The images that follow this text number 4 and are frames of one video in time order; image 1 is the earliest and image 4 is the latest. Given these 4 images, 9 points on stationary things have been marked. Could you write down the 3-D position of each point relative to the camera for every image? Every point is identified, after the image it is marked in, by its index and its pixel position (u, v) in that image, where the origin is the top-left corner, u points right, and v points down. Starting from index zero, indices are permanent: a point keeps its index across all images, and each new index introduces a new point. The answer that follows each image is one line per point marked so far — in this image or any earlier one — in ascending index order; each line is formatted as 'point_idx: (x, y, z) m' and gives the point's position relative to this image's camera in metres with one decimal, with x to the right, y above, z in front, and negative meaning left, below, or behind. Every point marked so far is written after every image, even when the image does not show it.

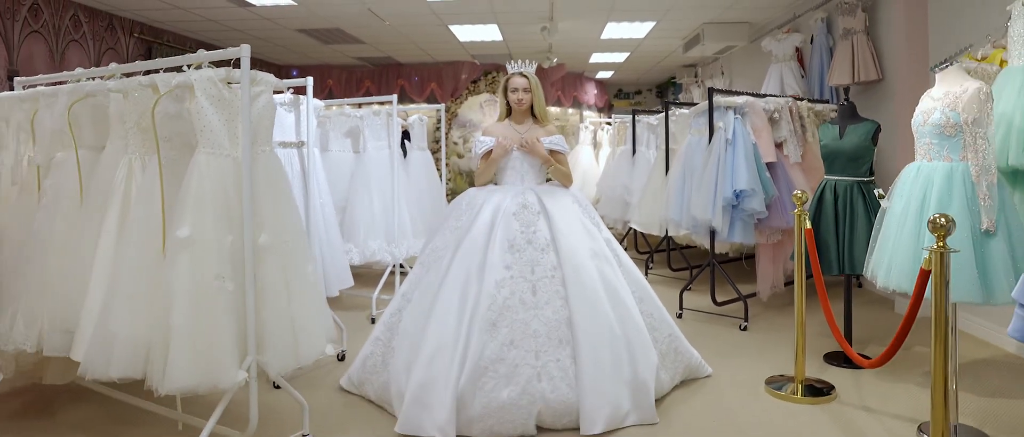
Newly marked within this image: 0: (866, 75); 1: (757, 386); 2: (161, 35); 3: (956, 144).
0: (+2.6, +1.1, +4.6) m
1: (+1.1, -0.8, +2.9) m
2: (-3.6, +1.9, +6.5) m
3: (+1.6, +0.3, +2.3) m
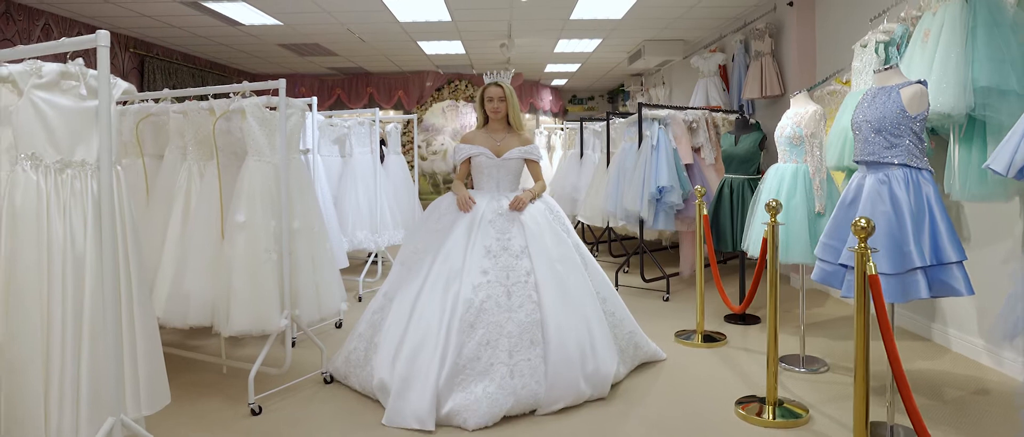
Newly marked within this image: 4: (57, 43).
0: (+2.3, +1.1, +5.5) m
1: (+0.9, -0.7, +3.7) m
2: (-4.0, +1.9, +7.0) m
3: (+1.4, +0.3, +3.2) m
4: (-1.2, +0.5, +1.6) m
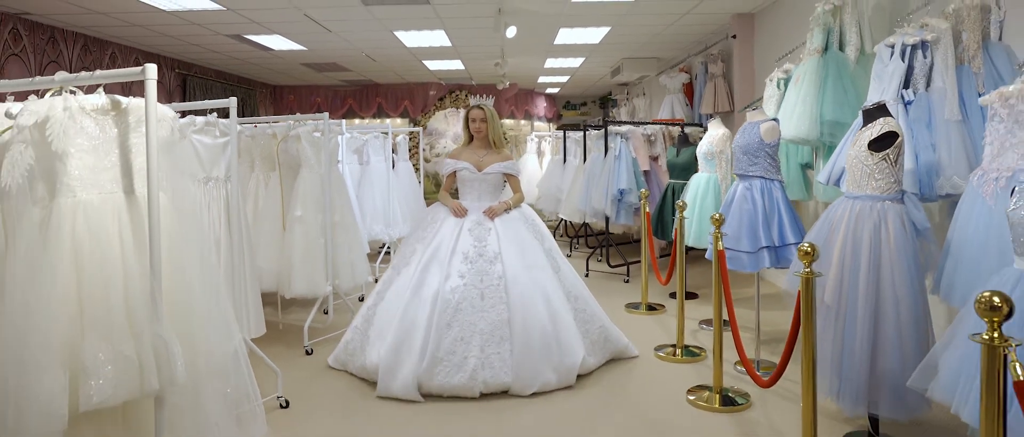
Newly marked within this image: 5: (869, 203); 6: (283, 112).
0: (+2.2, +1.2, +6.5) m
1: (+0.8, -0.7, +4.8) m
2: (-4.1, +1.9, +8.1) m
3: (+1.3, +0.4, +4.2) m
4: (-1.3, +0.5, +2.7) m
5: (+1.4, +0.1, +2.4) m
6: (-4.0, +1.8, +10.9) m
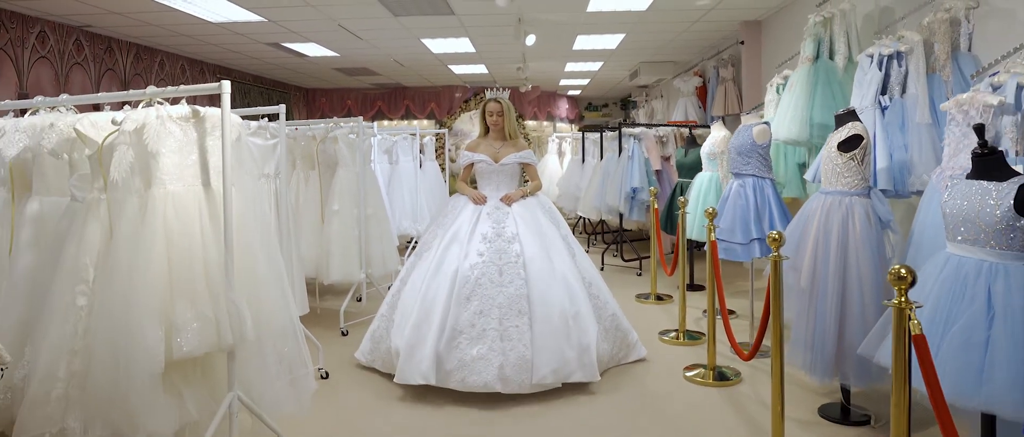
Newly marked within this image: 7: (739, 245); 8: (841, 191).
0: (+2.4, +1.2, +6.8) m
1: (+1.0, -0.7, +5.1) m
2: (-3.8, +2.0, +8.6) m
3: (+1.5, +0.4, +4.5) m
4: (-1.2, +0.5, +3.1) m
5: (+1.4, +0.1, +2.7) m
6: (-3.6, +1.9, +11.4) m
7: (+1.3, -0.1, +3.5) m
8: (+1.4, +0.1, +2.7) m
